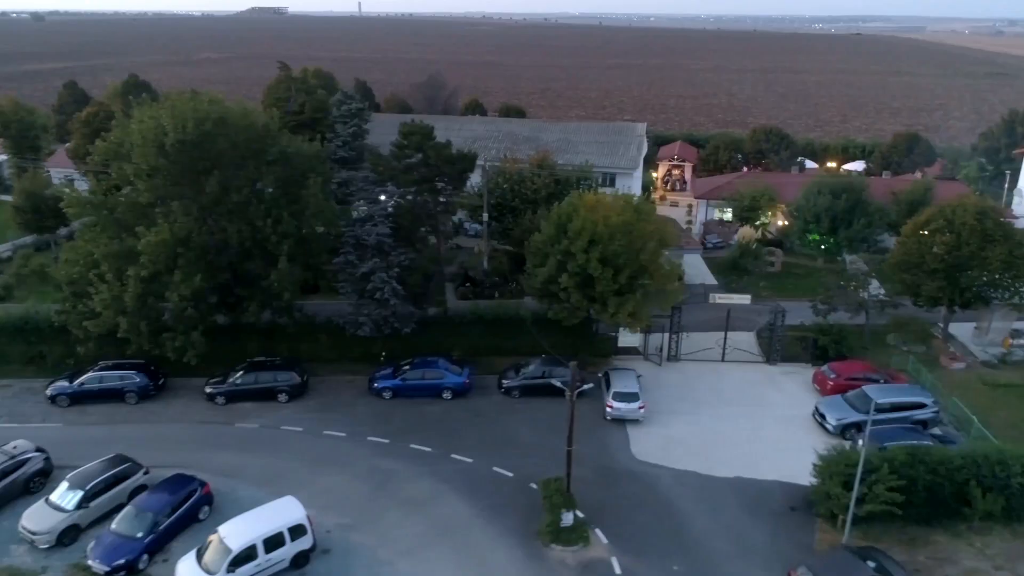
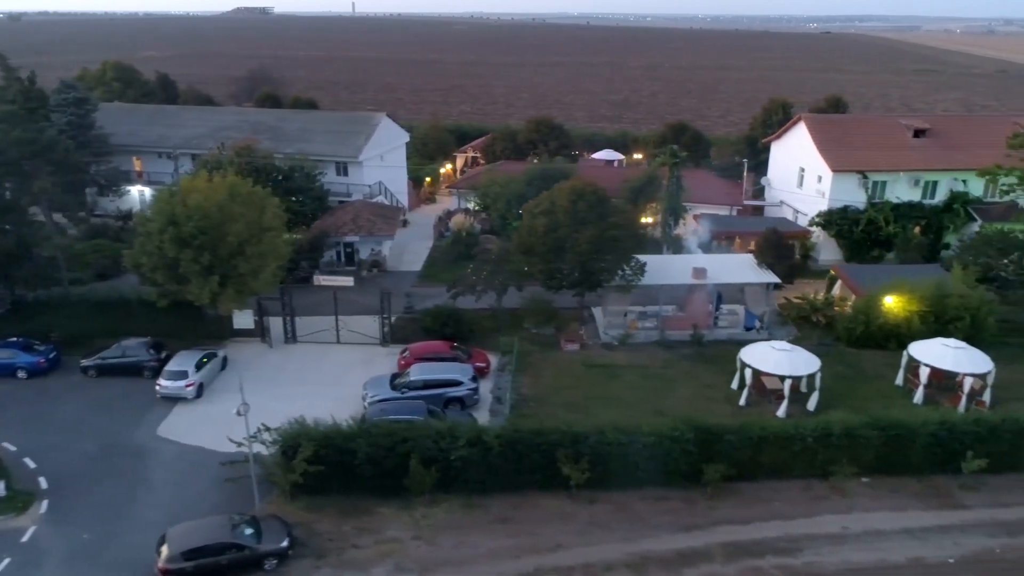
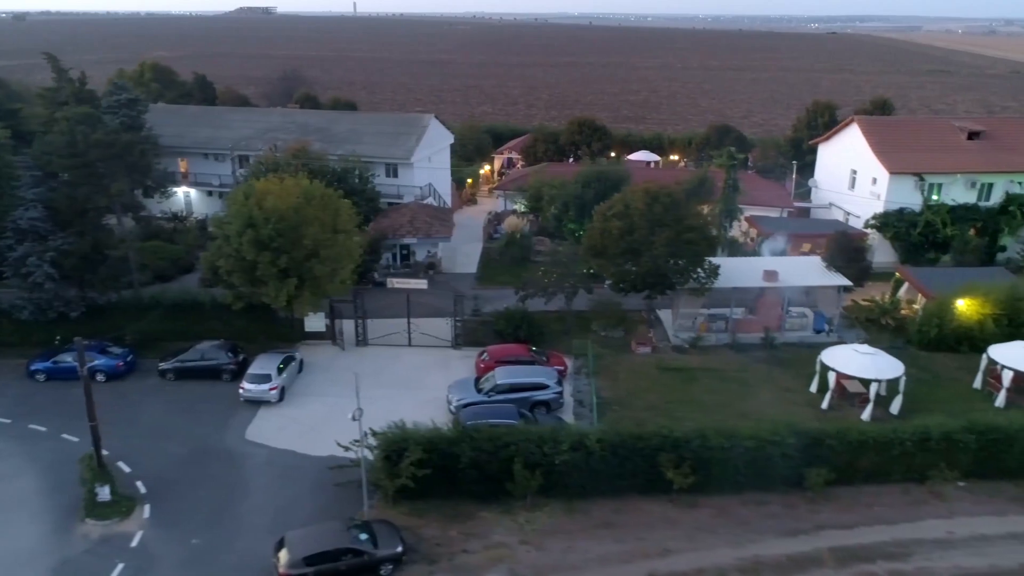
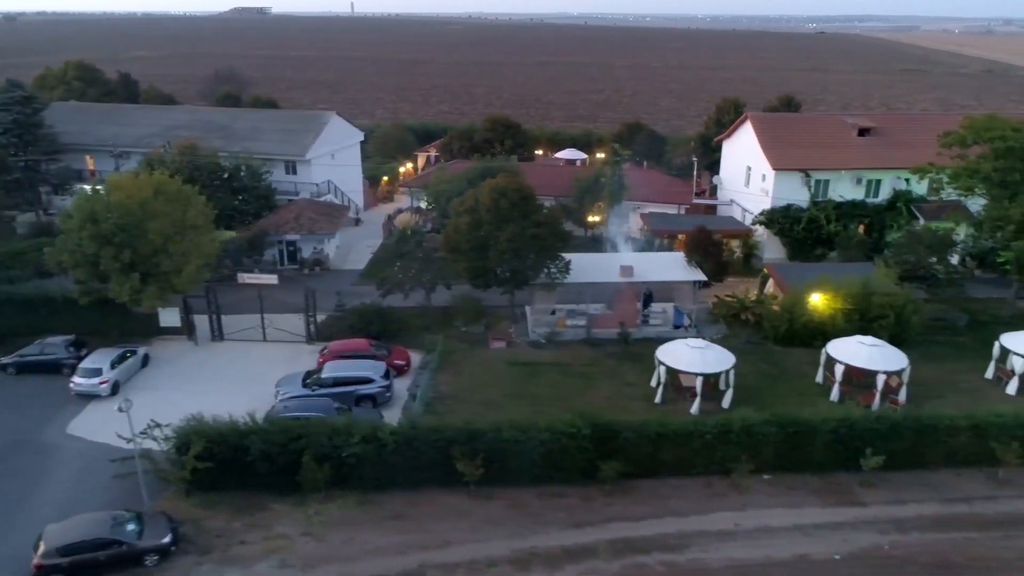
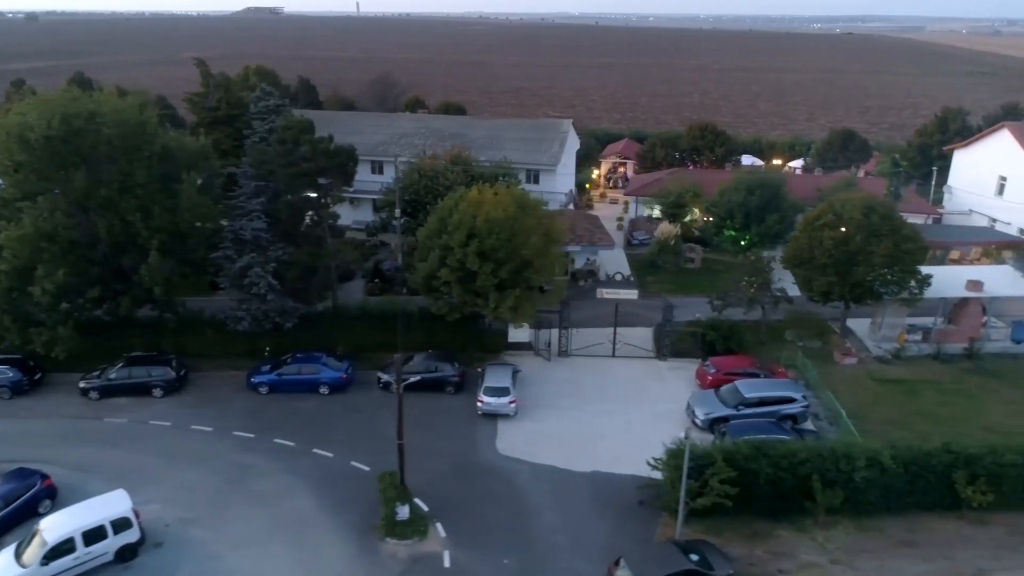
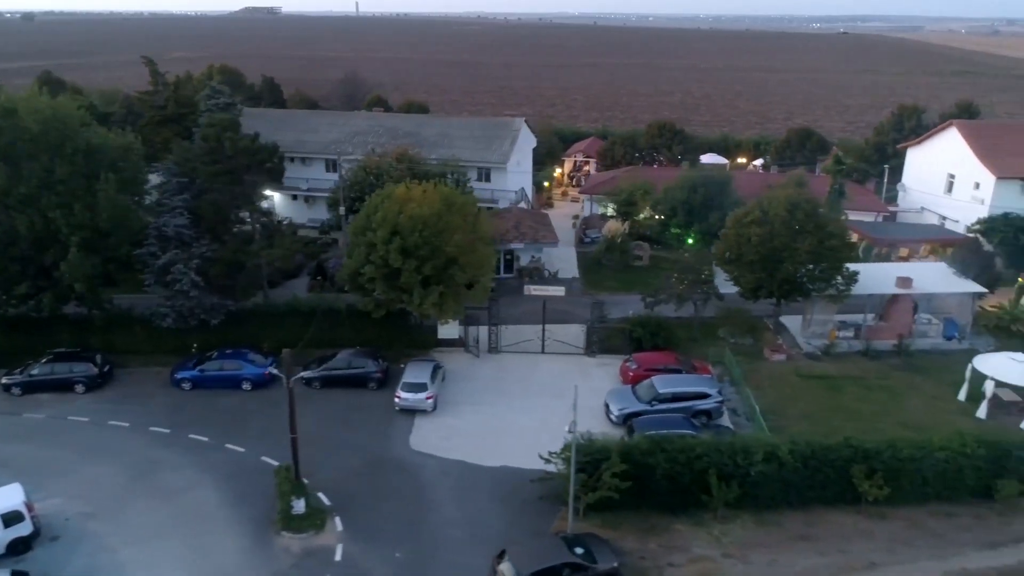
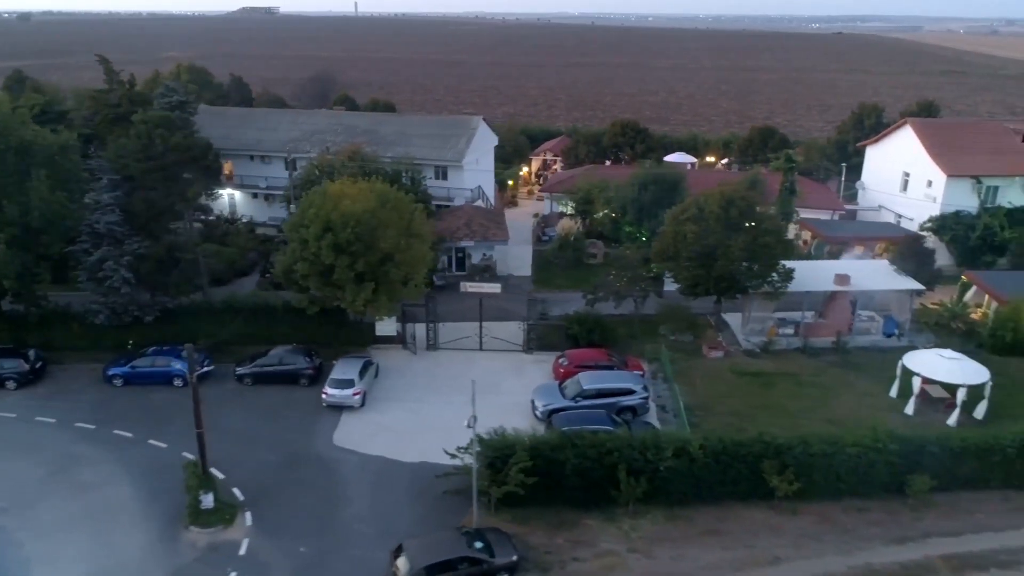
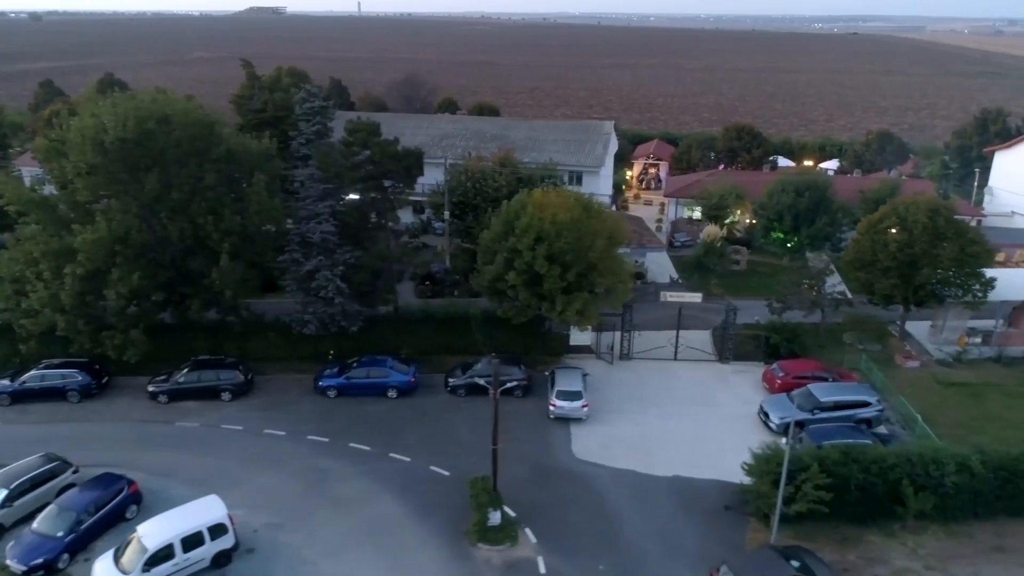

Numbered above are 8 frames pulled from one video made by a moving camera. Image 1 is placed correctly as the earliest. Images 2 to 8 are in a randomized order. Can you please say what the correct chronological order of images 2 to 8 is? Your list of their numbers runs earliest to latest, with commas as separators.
8, 5, 6, 7, 3, 2, 4
